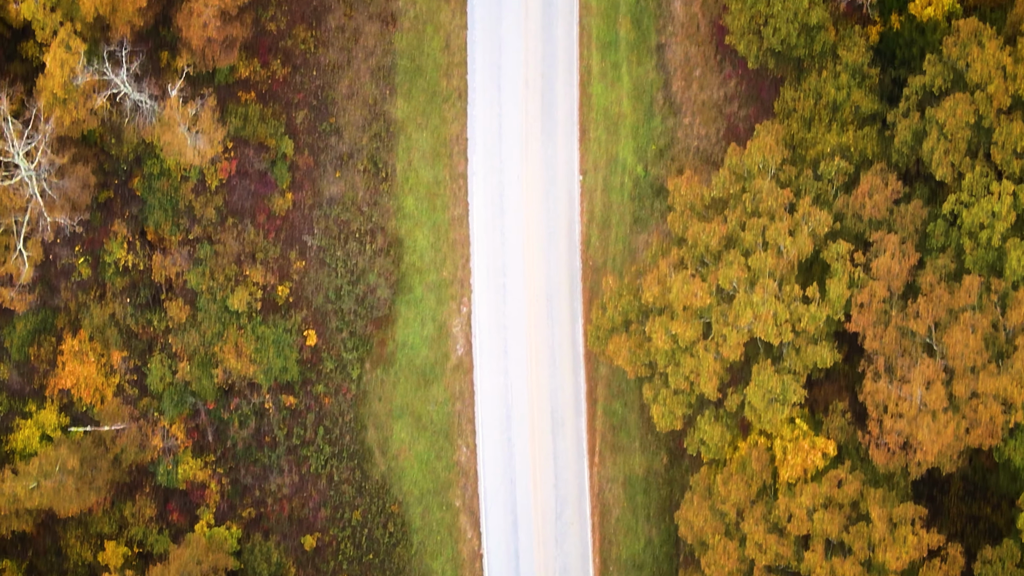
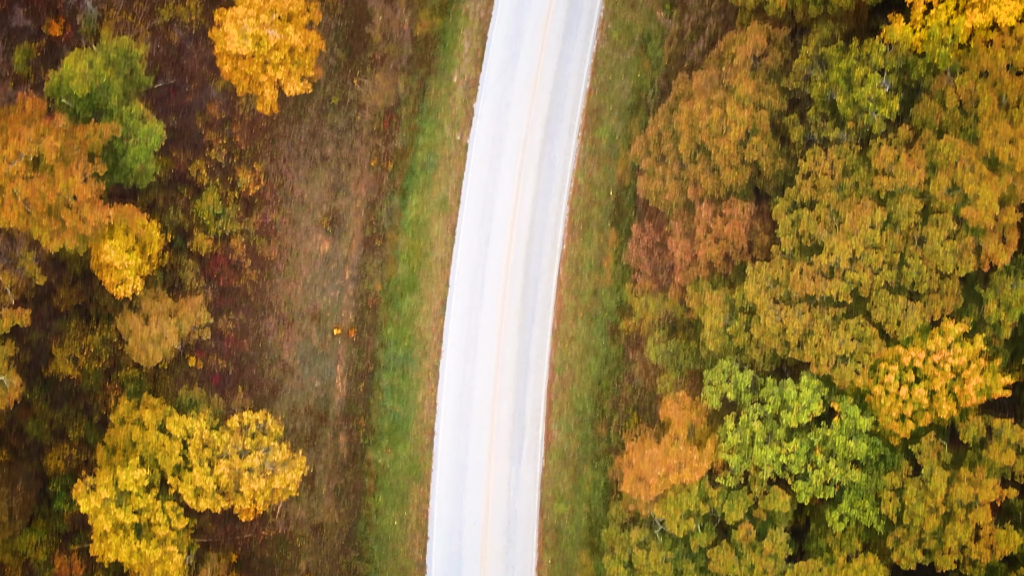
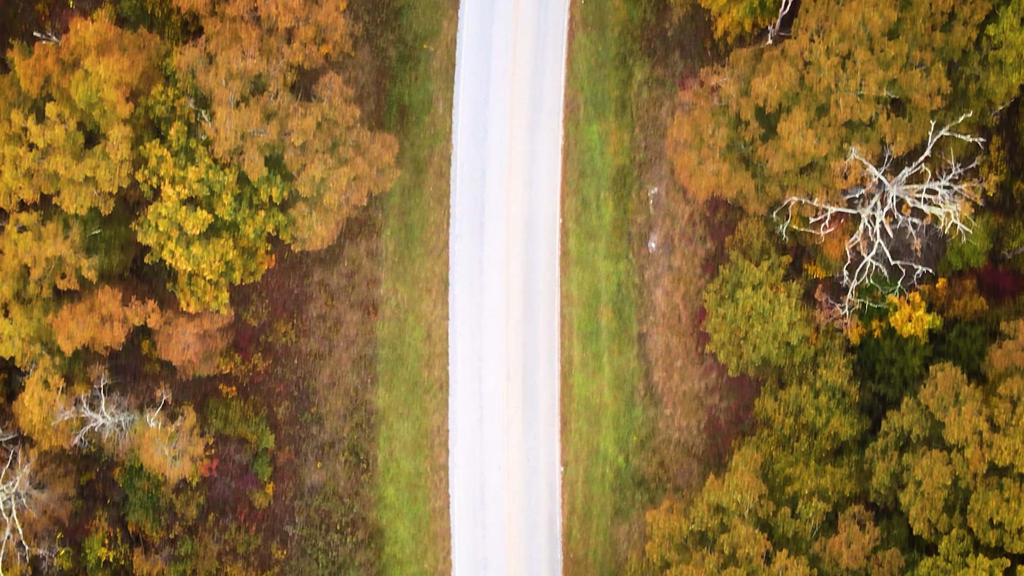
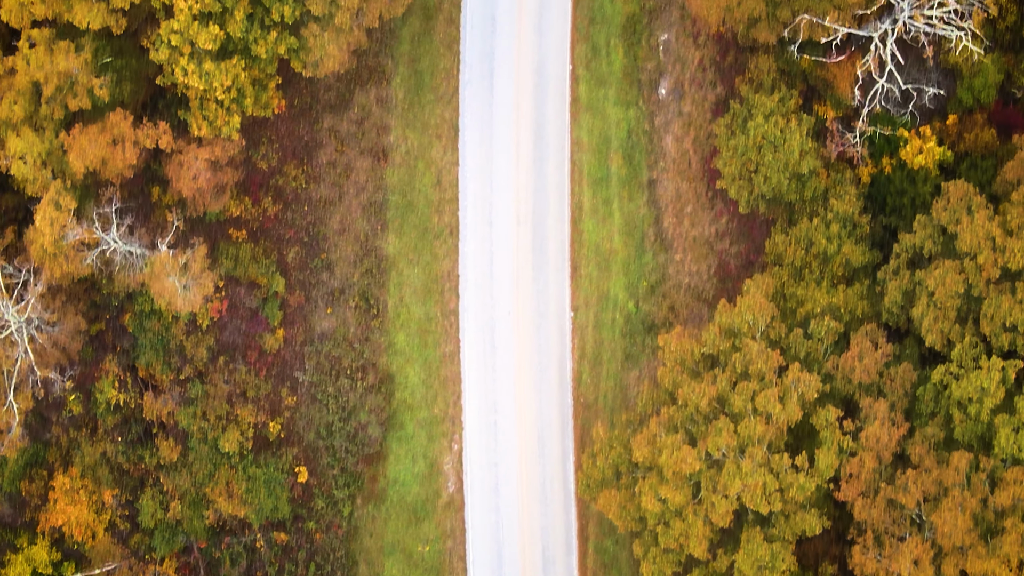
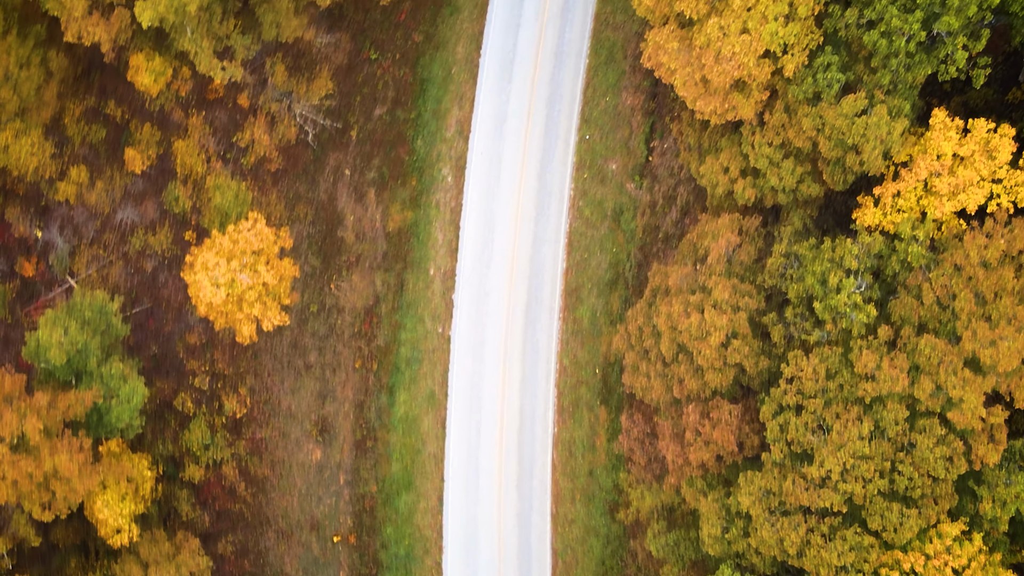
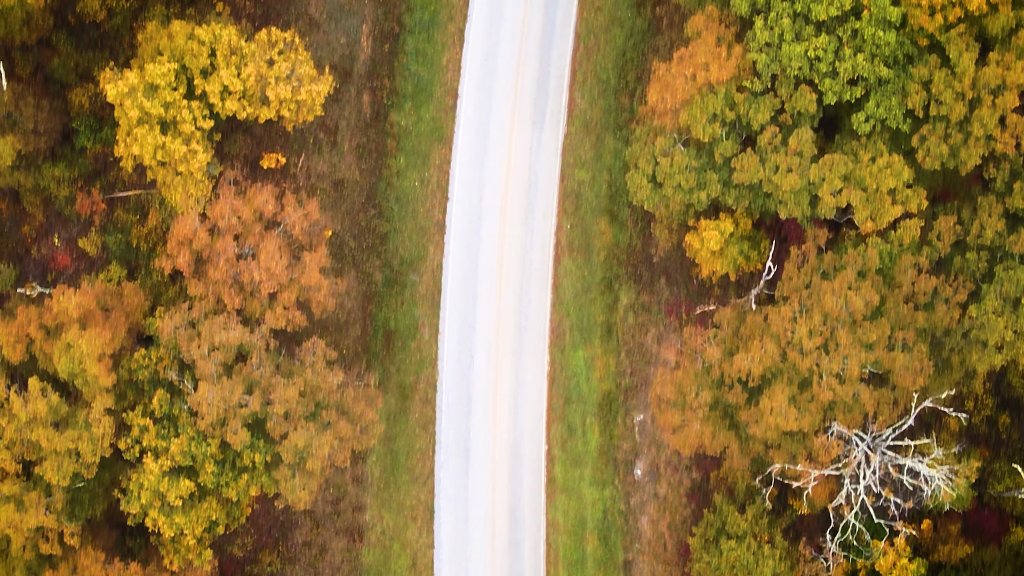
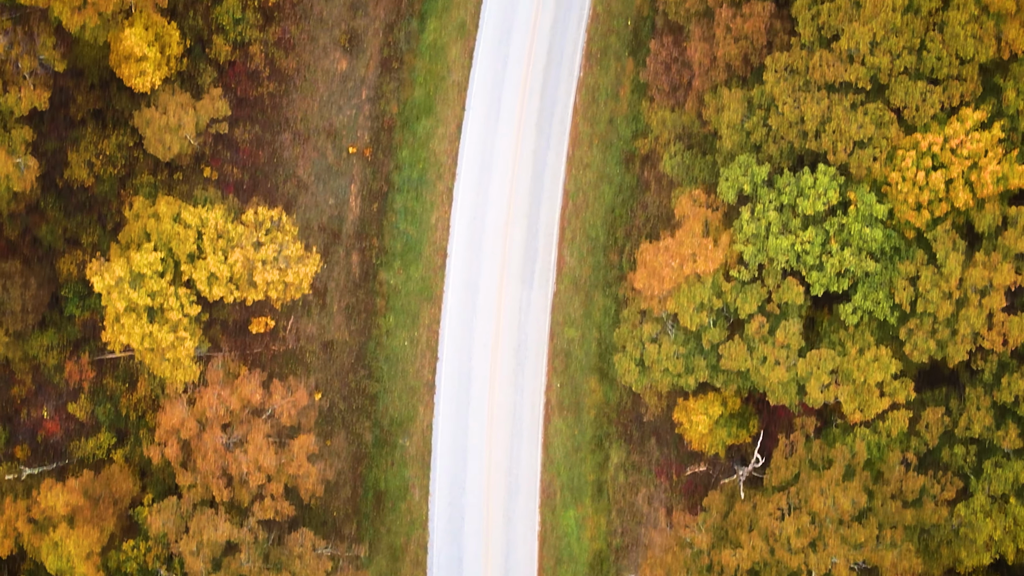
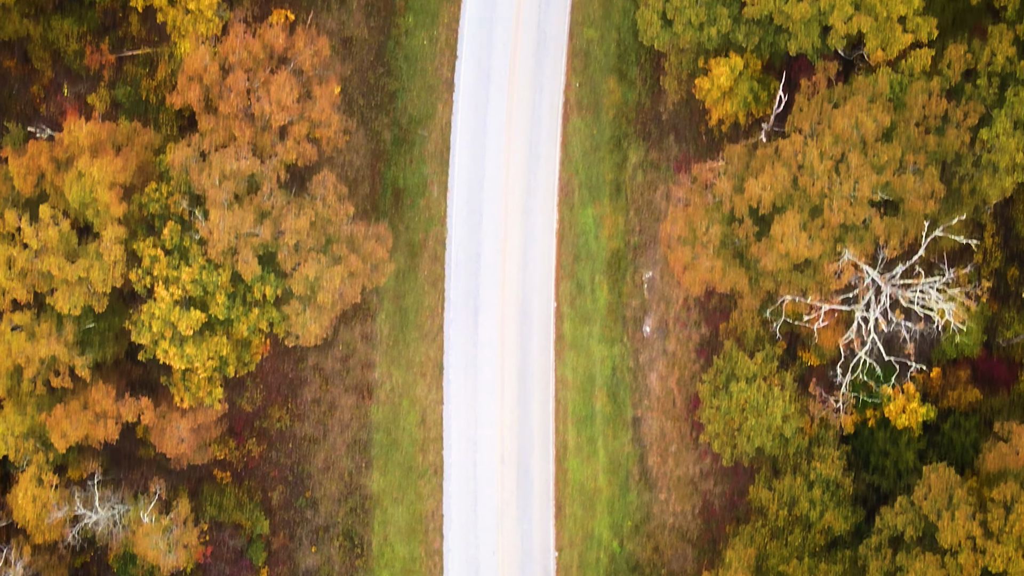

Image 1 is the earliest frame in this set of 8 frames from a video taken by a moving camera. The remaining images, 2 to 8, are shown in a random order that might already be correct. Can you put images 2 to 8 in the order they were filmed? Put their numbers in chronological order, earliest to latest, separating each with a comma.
4, 3, 8, 6, 7, 2, 5
